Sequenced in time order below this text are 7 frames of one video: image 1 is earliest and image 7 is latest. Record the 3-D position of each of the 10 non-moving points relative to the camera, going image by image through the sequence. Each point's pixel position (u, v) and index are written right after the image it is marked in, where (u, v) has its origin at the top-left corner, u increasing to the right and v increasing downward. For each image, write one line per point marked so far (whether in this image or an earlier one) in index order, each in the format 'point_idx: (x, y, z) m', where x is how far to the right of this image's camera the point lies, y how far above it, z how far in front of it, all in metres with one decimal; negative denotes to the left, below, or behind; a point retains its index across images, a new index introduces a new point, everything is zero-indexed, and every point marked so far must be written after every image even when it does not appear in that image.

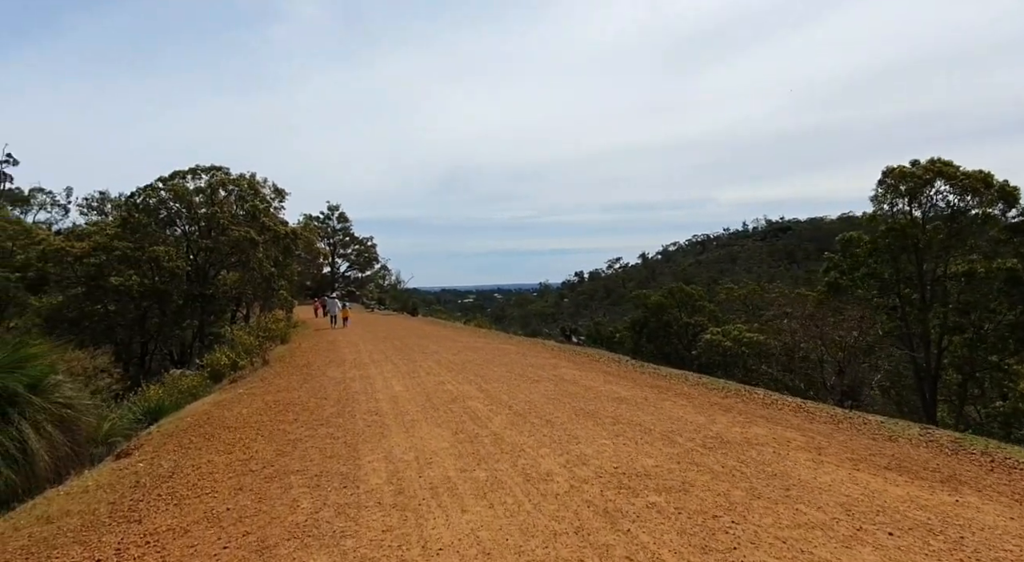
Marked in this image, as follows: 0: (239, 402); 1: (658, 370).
0: (-4.1, -1.9, +9.7) m
1: (+2.9, -1.8, +12.6) m
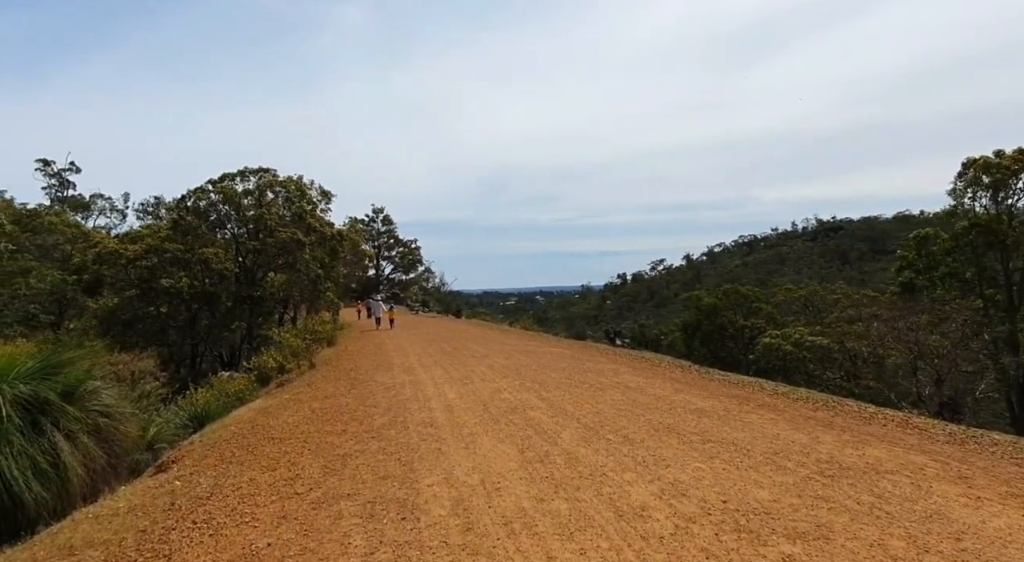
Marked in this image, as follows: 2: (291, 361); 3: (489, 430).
0: (-3.2, -1.9, +9.2) m
1: (+3.9, -1.8, +11.6) m
2: (-6.2, -2.2, +17.5) m
3: (-0.2, -1.5, +6.6) m
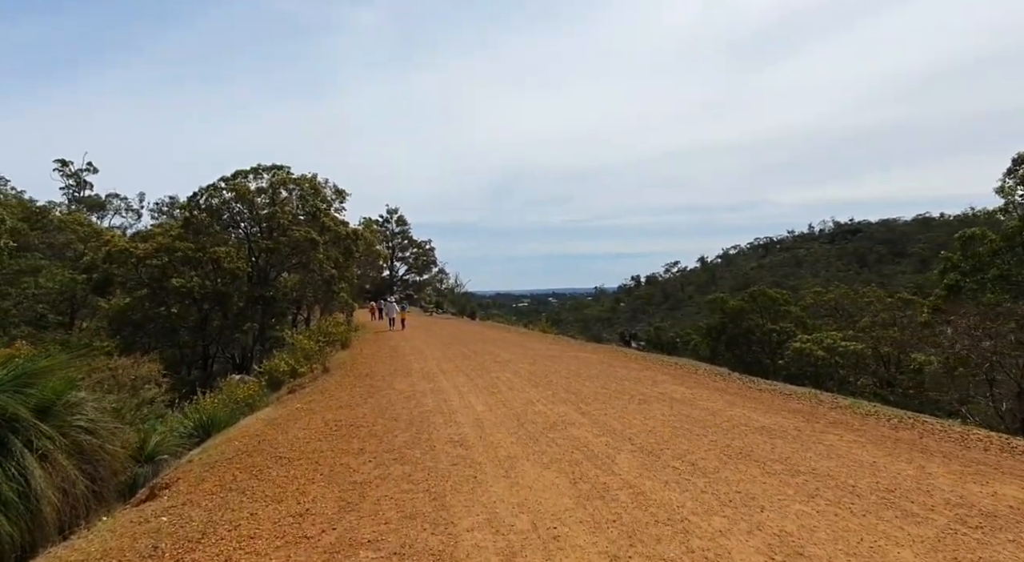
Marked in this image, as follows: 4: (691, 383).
0: (-2.8, -1.8, +8.4) m
1: (+4.4, -1.8, +10.6) m
2: (-5.6, -2.2, +16.7) m
3: (+0.2, -1.5, +5.7) m
4: (+3.0, -1.7, +10.5) m
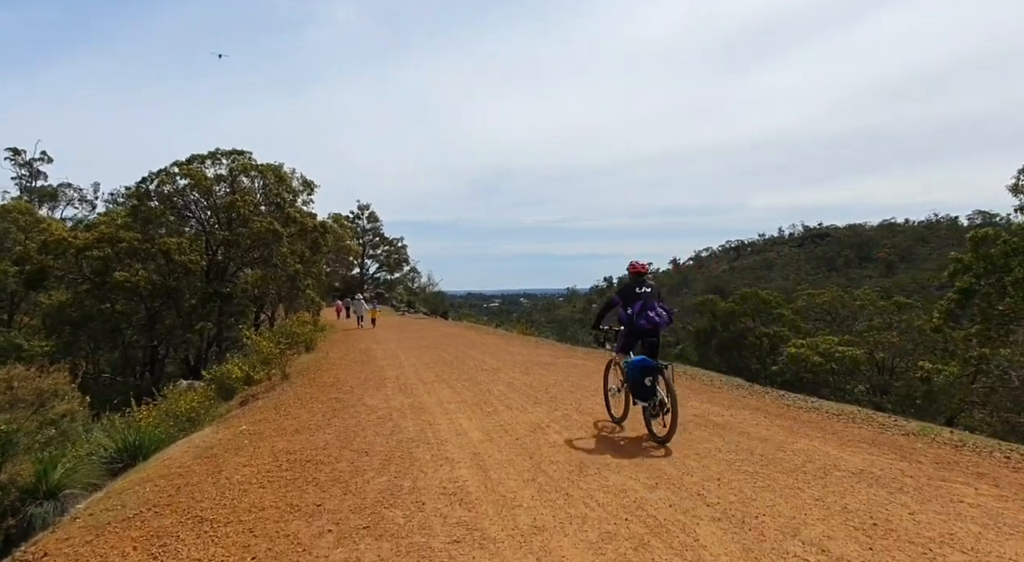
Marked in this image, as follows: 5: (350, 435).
0: (-2.8, -1.7, +6.5) m
1: (+4.4, -1.8, +9.0) m
2: (-5.9, -2.1, +14.7) m
3: (+0.3, -1.5, +3.9) m
4: (+2.9, -1.7, +8.9) m
5: (-1.7, -1.6, +6.7) m
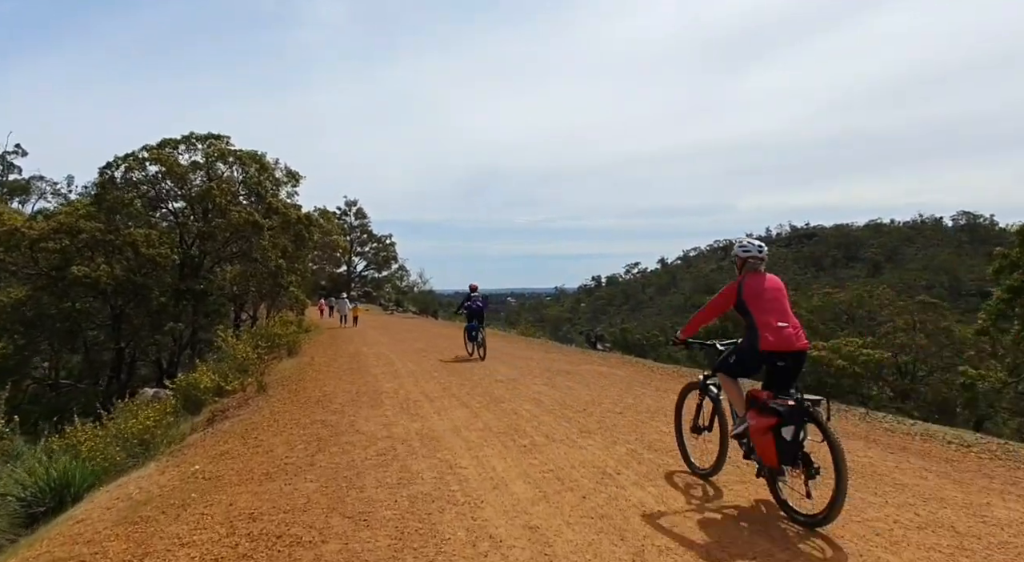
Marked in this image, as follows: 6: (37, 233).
0: (-2.3, -1.7, +4.5) m
1: (+4.7, -1.7, +7.2) m
2: (-5.6, -2.0, +12.7) m
3: (+0.8, -1.4, +2.0) m
4: (+3.3, -1.6, +7.0) m
5: (-1.3, -1.6, +4.8) m
6: (-14.3, +1.4, +19.1) m
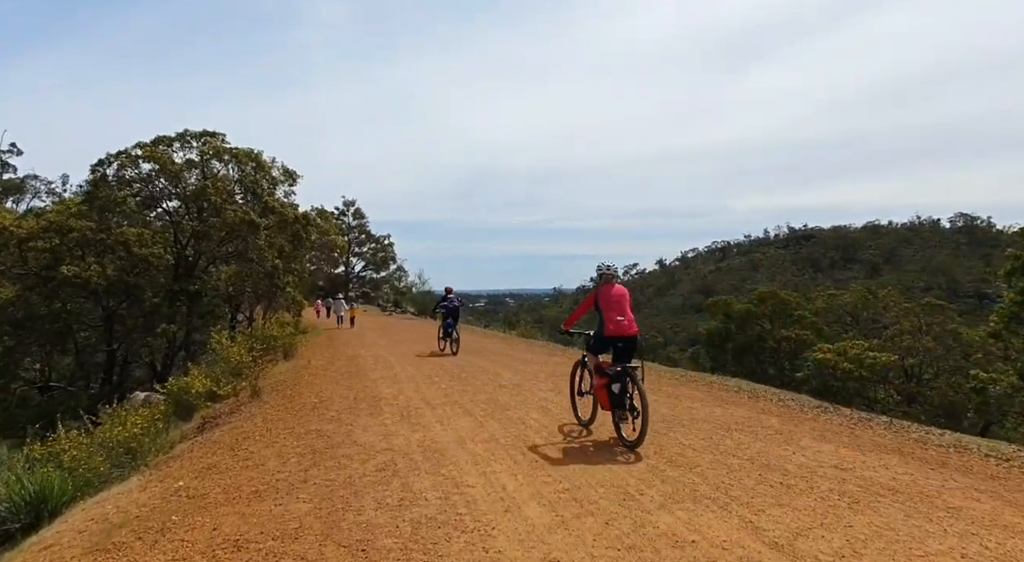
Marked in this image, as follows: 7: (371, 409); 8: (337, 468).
0: (-2.2, -1.7, +4.1) m
1: (+4.8, -1.7, +6.8) m
2: (-5.6, -2.0, +12.2) m
3: (+0.9, -1.4, +1.6) m
4: (+3.4, -1.6, +6.6) m
5: (-1.2, -1.6, +4.3) m
6: (-14.3, +1.4, +18.7) m
7: (-1.8, -1.6, +8.2) m
8: (-1.5, -1.6, +5.5) m
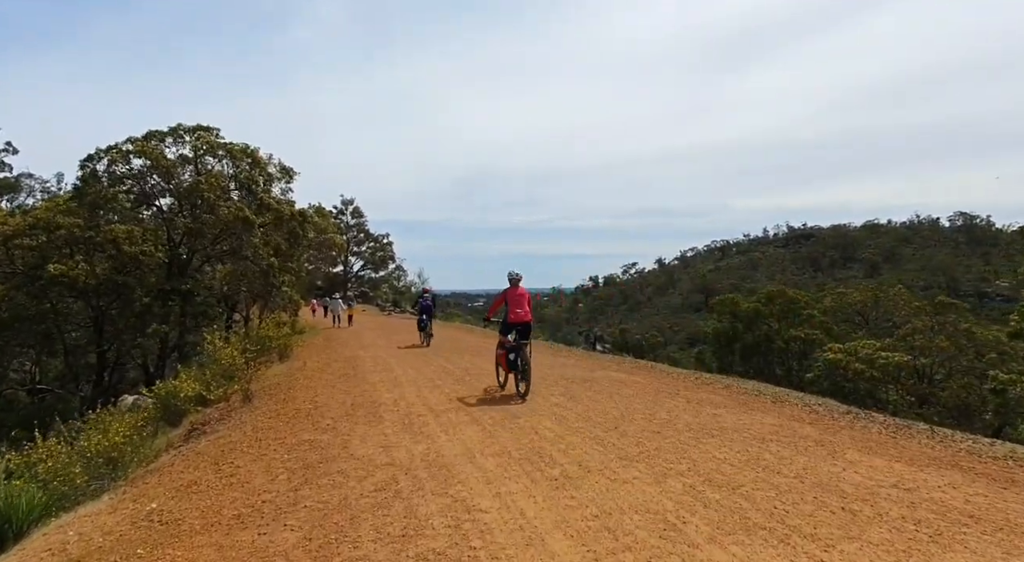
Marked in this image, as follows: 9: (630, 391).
0: (-2.1, -1.6, +3.5) m
1: (+4.9, -1.7, +6.2) m
2: (-5.4, -2.0, +11.6) m
3: (+1.0, -1.4, +1.0) m
4: (+3.5, -1.6, +6.0) m
5: (-1.1, -1.5, +3.7) m
6: (-14.2, +1.5, +18.0) m
7: (-1.7, -1.6, +7.6) m
8: (-1.4, -1.6, +4.9) m
9: (+1.8, -1.6, +9.5) m
